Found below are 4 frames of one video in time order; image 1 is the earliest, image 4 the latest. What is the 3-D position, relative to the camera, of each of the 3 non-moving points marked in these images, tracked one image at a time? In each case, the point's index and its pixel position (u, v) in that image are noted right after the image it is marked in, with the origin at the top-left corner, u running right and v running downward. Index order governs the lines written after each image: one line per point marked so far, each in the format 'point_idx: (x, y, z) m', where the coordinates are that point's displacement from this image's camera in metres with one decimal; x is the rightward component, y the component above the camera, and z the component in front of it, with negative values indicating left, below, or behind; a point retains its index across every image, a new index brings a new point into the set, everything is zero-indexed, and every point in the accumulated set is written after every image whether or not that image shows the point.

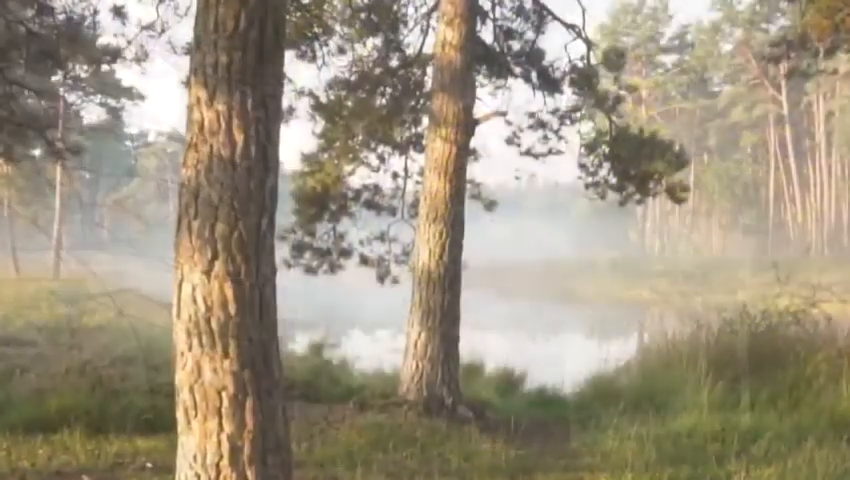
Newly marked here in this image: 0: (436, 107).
0: (+0.1, +1.1, +7.7) m
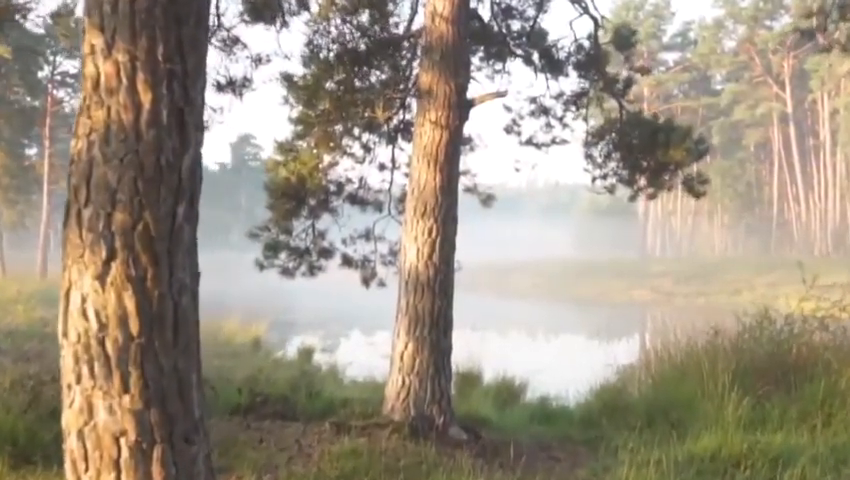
0: (0.0, +1.1, +6.8) m
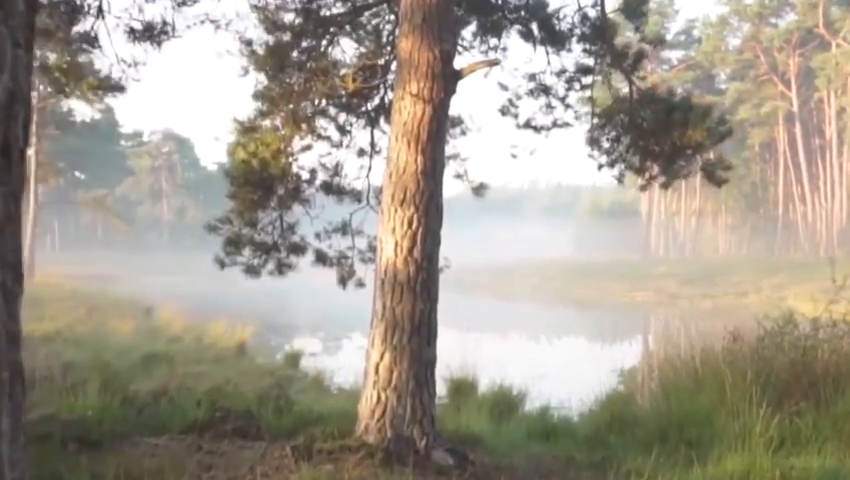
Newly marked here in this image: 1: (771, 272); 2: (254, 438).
0: (-0.1, +1.2, +5.9) m
1: (+6.9, -0.6, +18.4) m
2: (-1.2, -1.4, +6.3) m
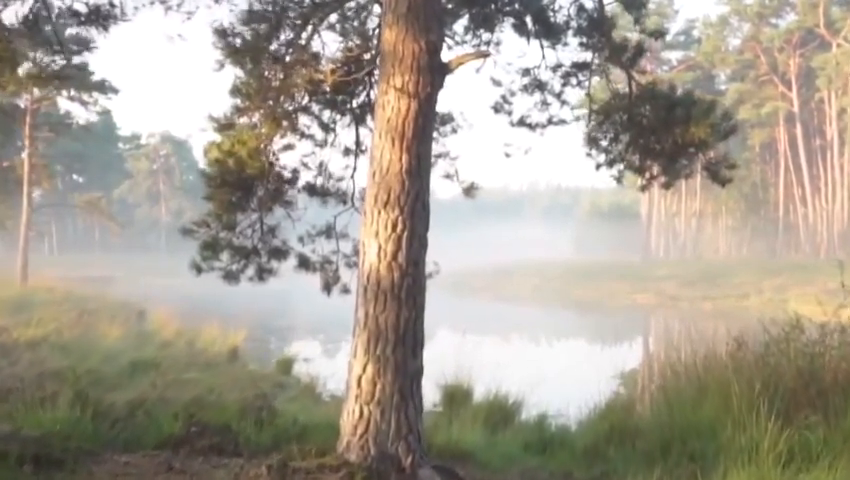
0: (-0.2, +1.2, +5.5) m
1: (+6.9, -0.7, +18.0) m
2: (-1.3, -1.4, +5.9) m
